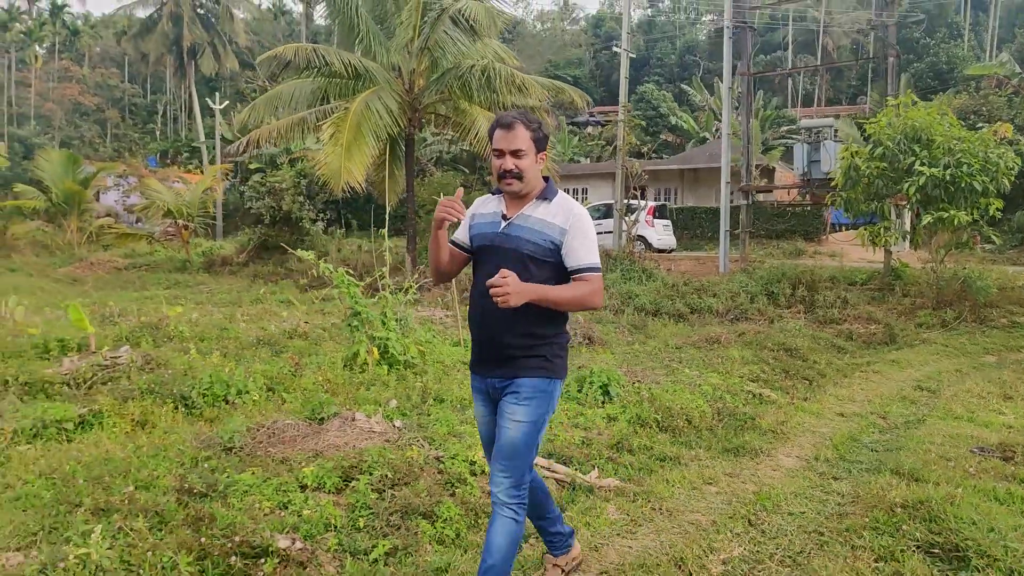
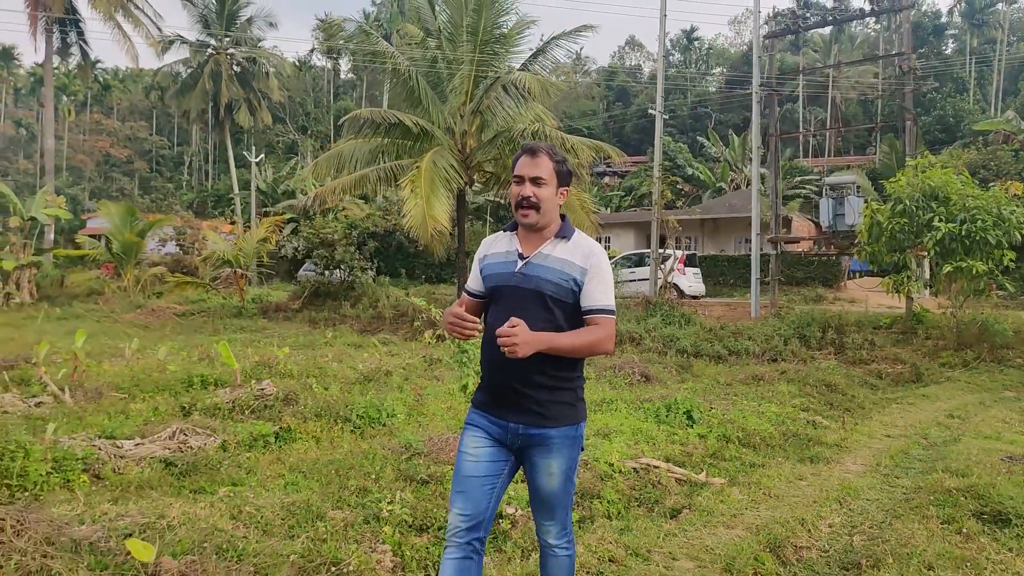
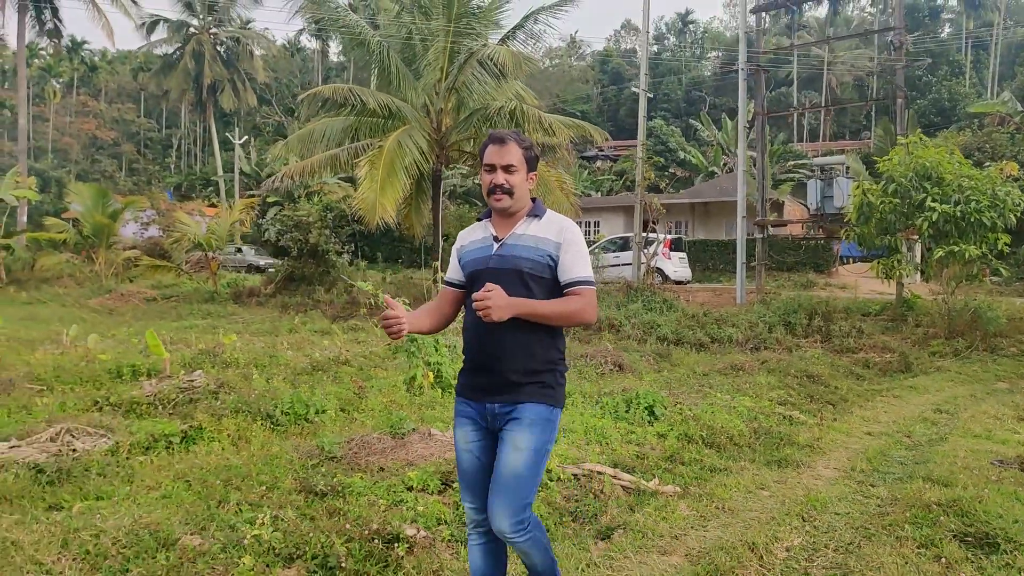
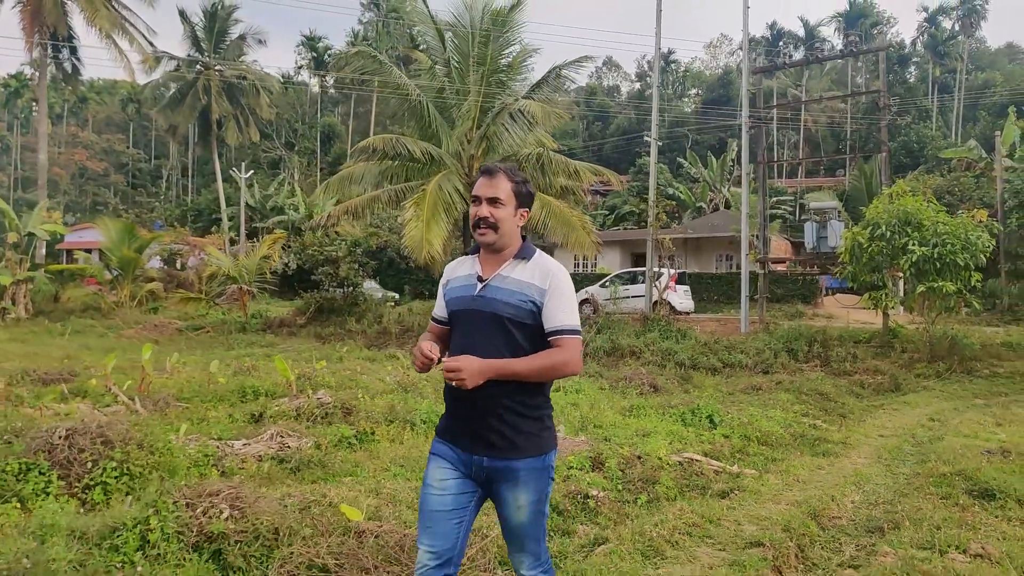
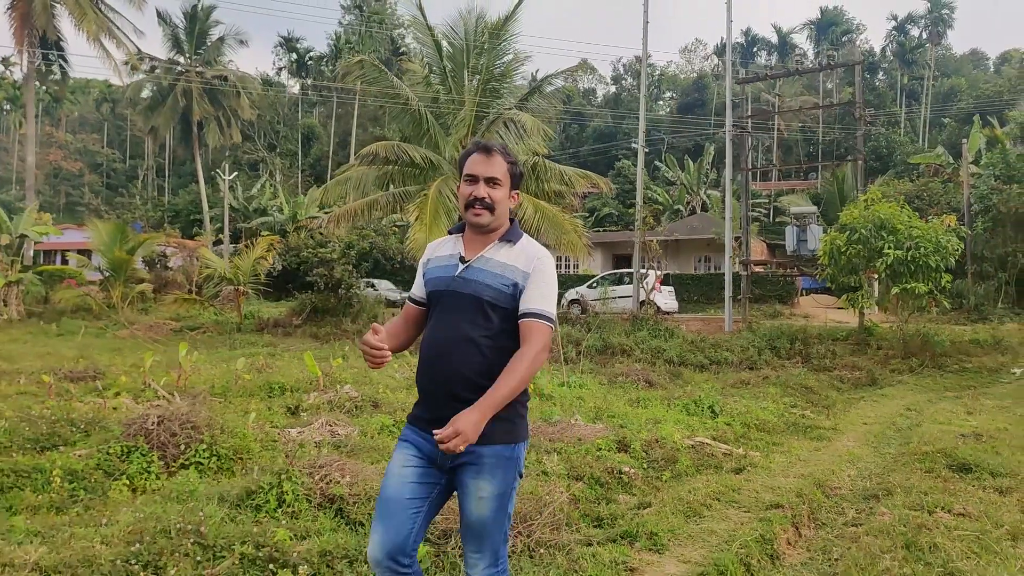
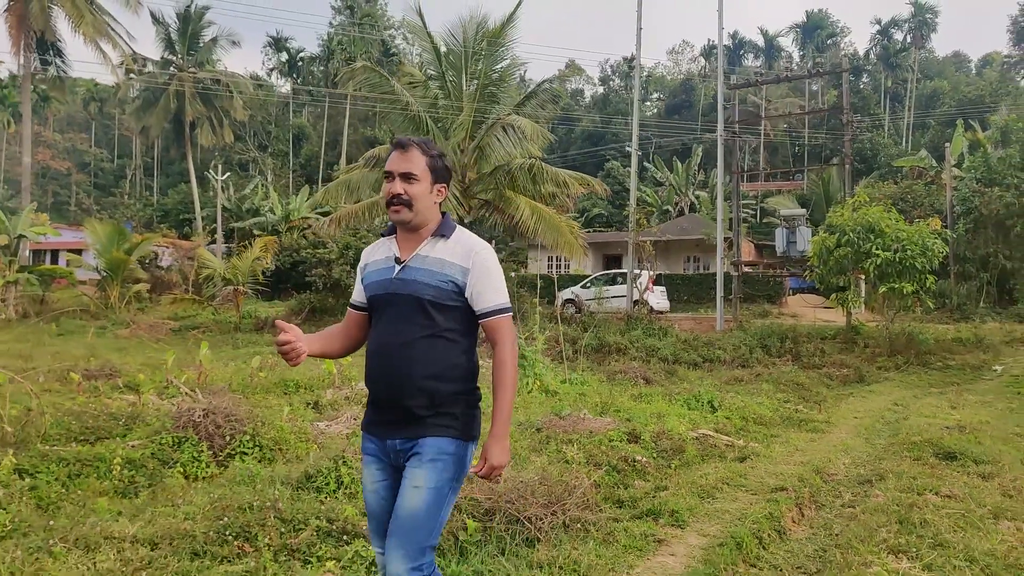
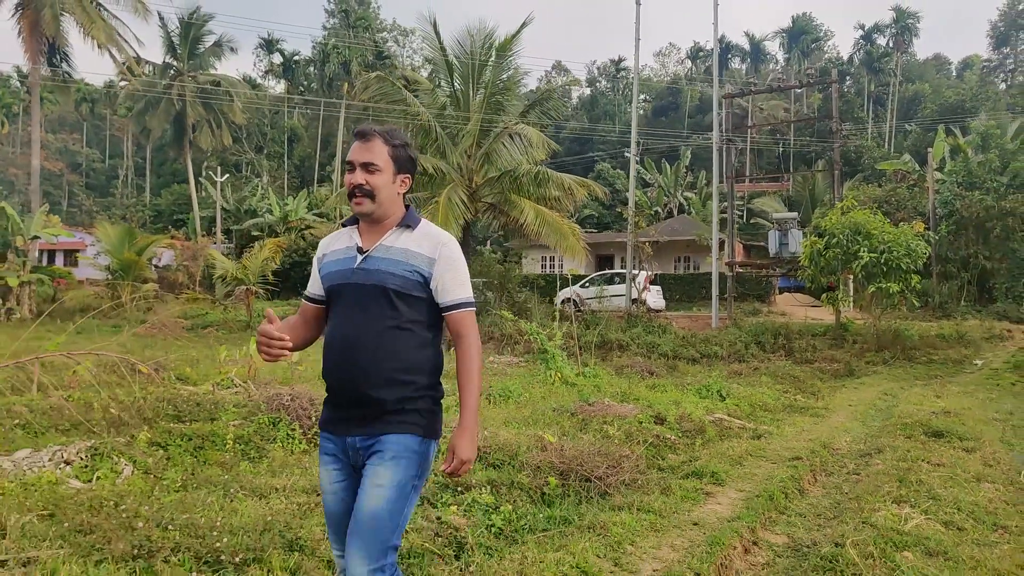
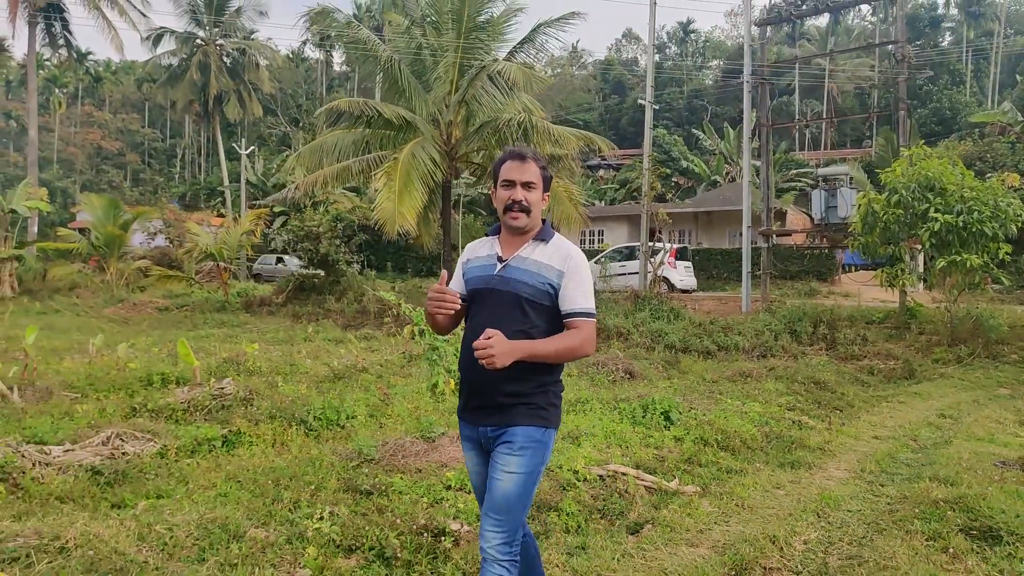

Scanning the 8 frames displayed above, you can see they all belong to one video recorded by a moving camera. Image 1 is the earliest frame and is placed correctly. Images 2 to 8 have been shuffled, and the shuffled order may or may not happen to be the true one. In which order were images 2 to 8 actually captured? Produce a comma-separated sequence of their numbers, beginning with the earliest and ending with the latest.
3, 8, 2, 4, 5, 6, 7
